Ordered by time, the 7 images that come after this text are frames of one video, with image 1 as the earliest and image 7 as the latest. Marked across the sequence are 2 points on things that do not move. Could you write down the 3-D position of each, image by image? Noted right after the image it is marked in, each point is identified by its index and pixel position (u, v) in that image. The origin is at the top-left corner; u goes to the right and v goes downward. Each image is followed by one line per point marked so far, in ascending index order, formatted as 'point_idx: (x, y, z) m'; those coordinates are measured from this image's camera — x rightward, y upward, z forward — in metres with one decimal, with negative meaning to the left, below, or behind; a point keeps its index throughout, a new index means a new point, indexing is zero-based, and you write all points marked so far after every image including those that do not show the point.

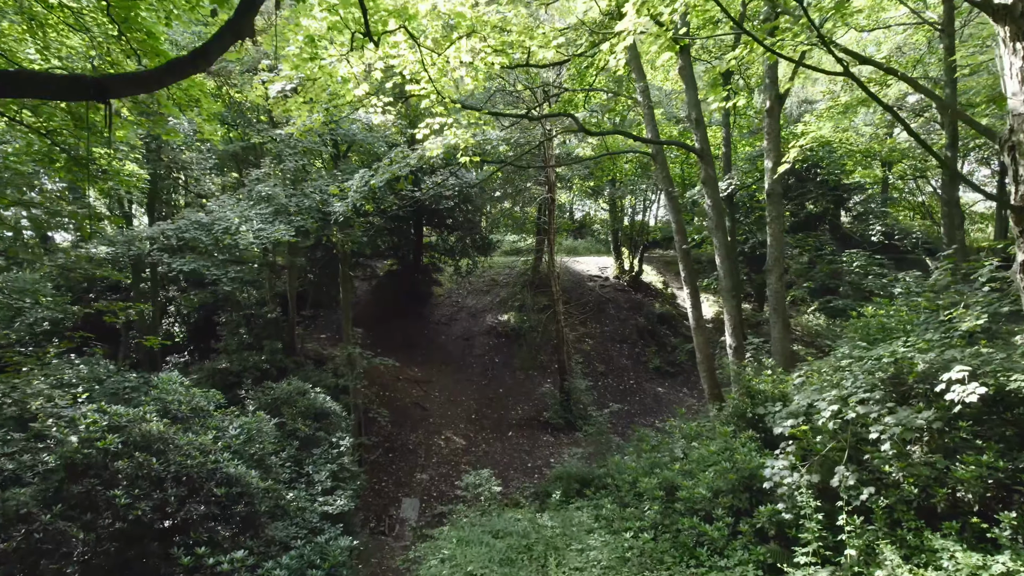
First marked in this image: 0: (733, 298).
0: (+2.6, -0.1, +8.1) m
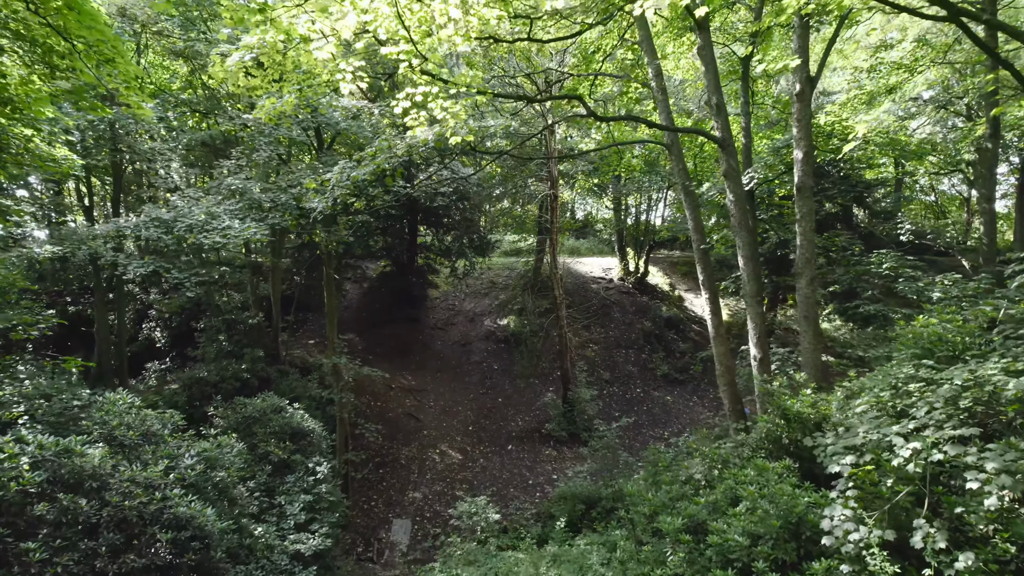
0: (+2.6, -0.2, +7.3) m
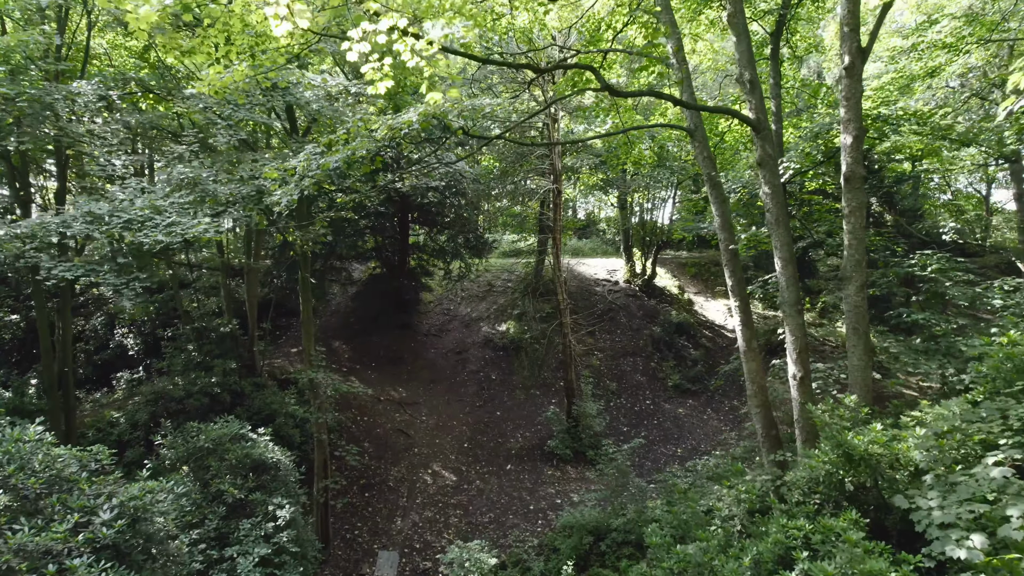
0: (+2.6, -0.2, +6.2) m
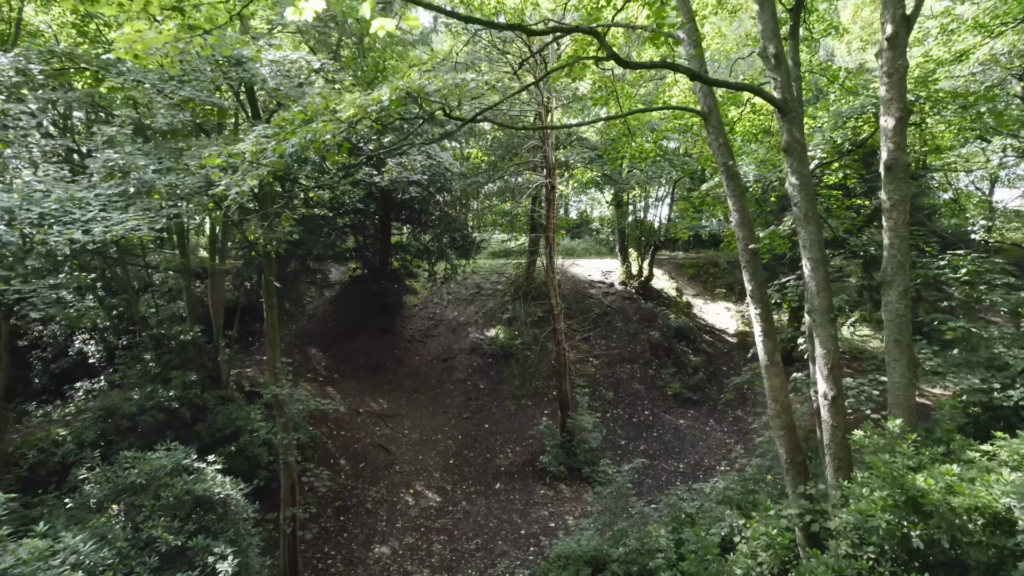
0: (+2.5, -0.3, +5.4) m
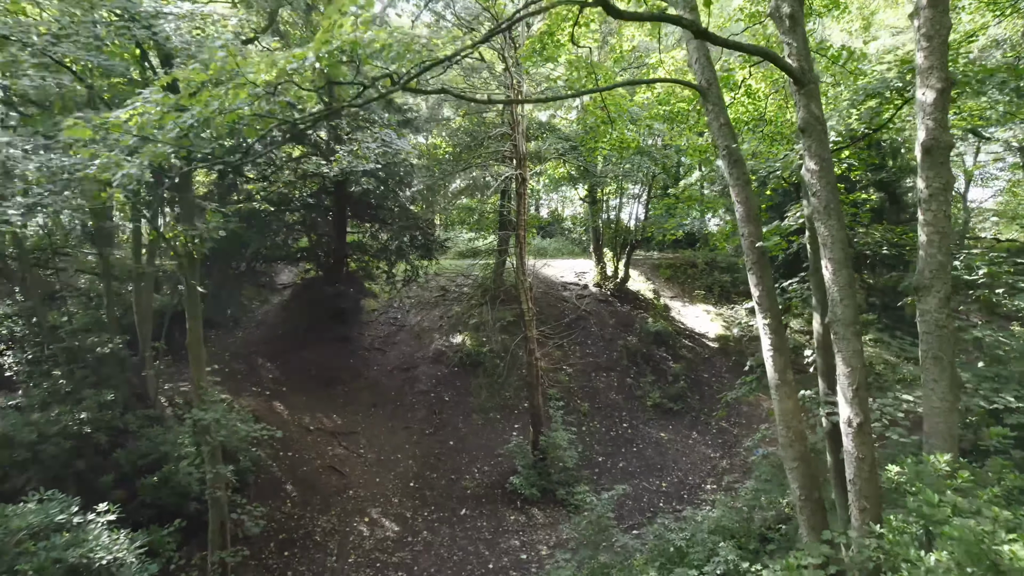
0: (+2.3, -0.3, +4.5) m
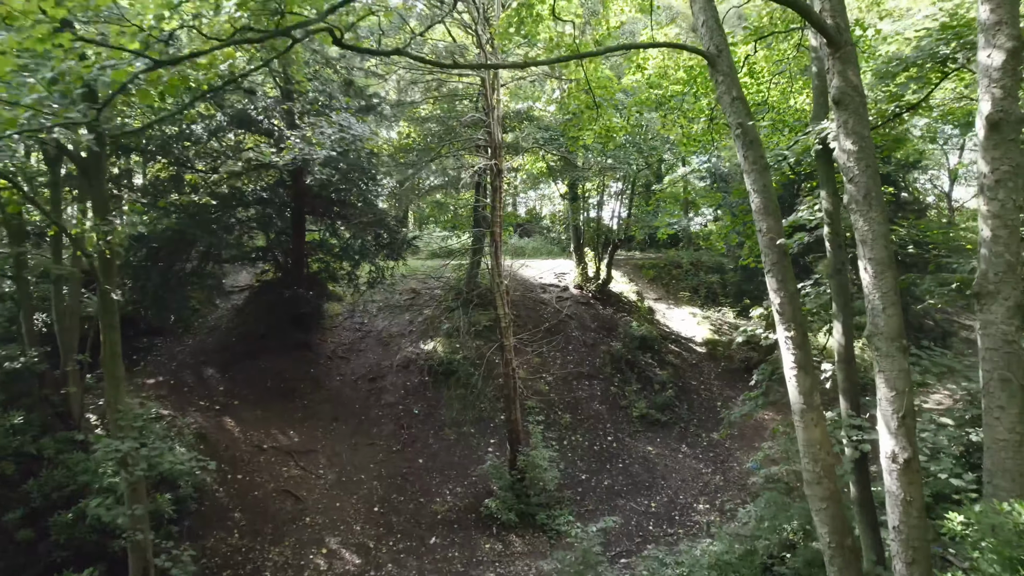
0: (+2.1, -0.4, +3.7) m
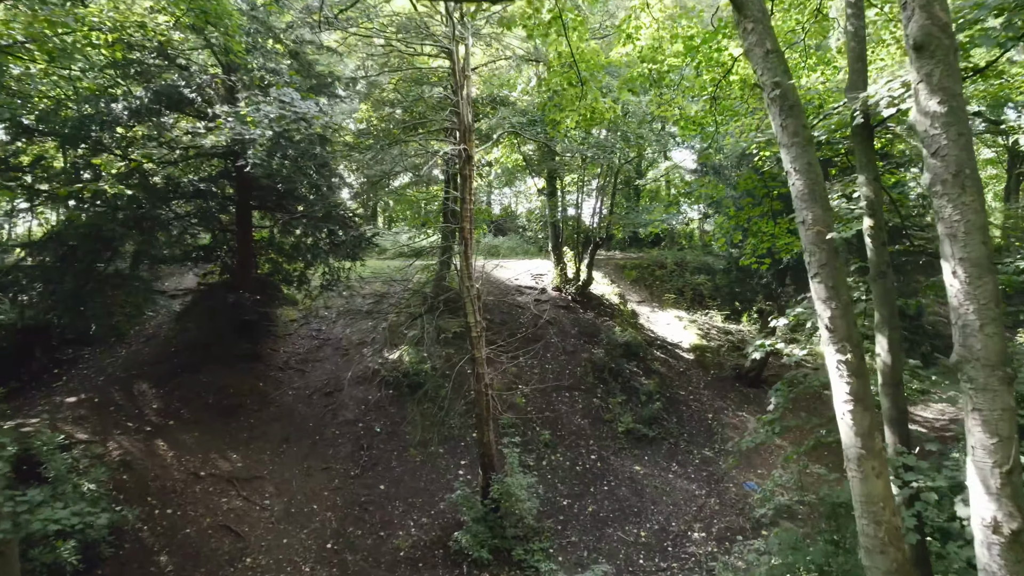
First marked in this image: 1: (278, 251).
0: (+2.0, -0.4, +2.8) m
1: (-3.2, +0.5, +9.4) m
